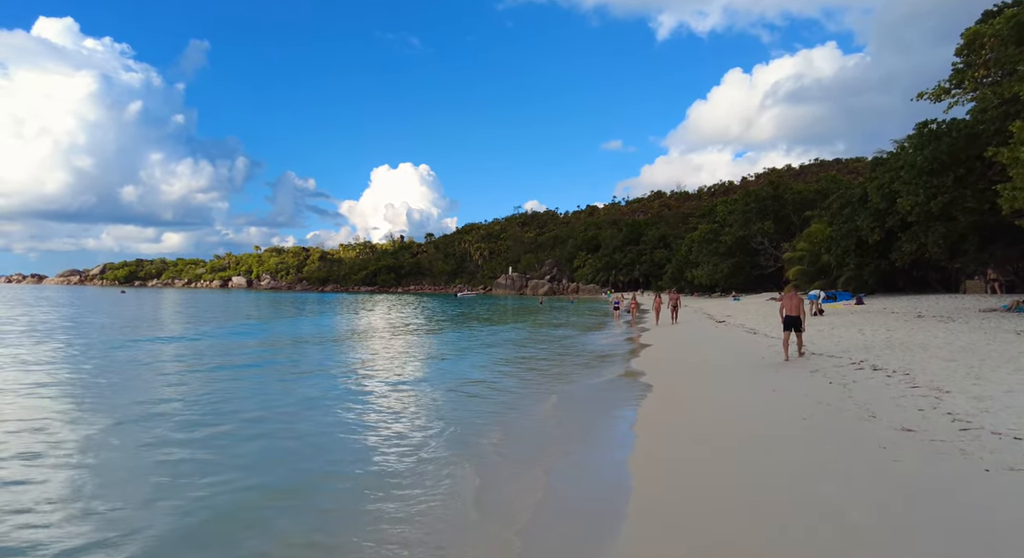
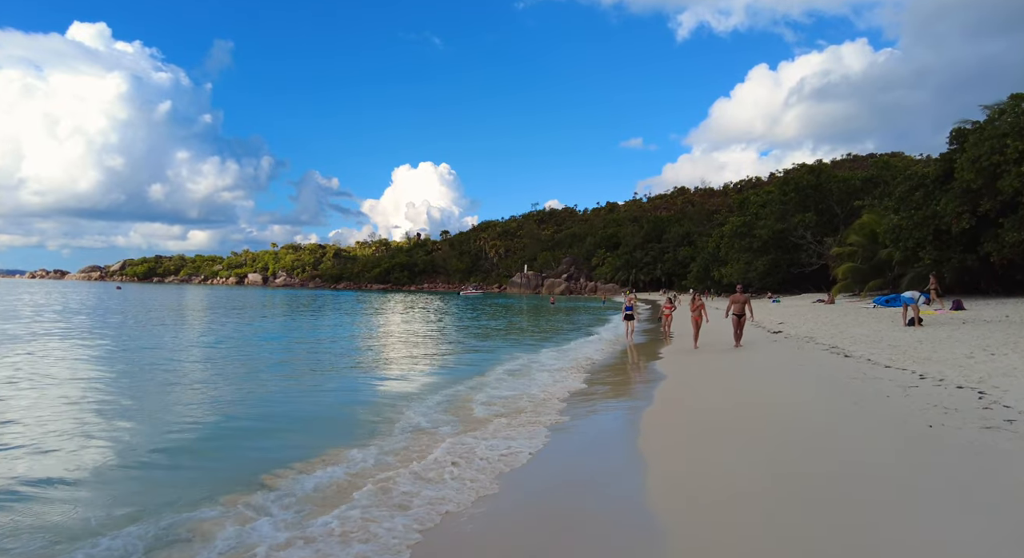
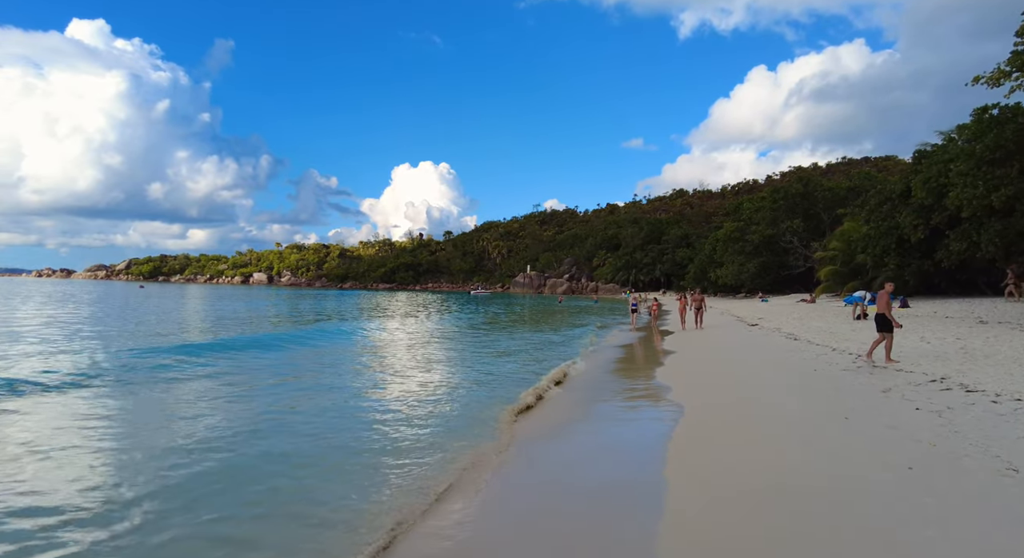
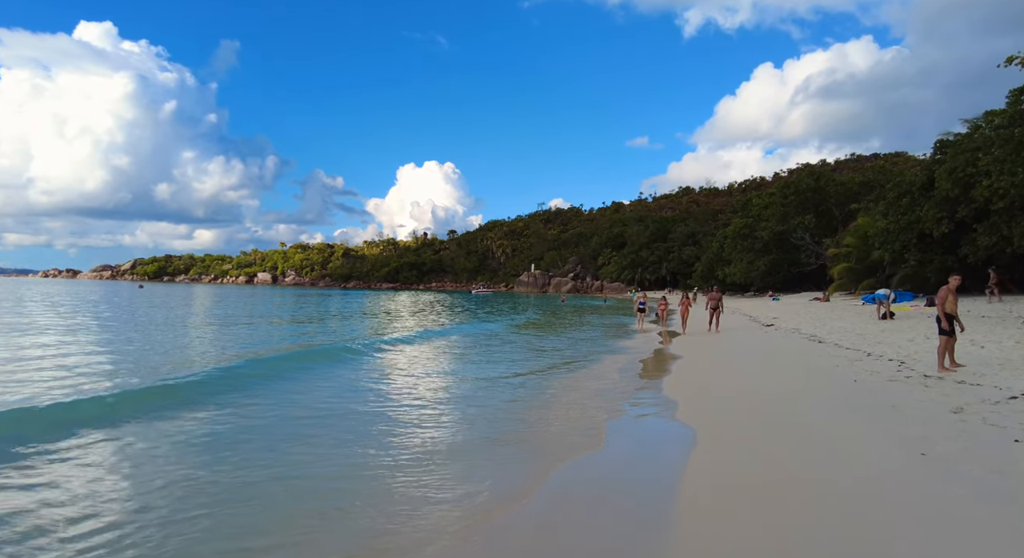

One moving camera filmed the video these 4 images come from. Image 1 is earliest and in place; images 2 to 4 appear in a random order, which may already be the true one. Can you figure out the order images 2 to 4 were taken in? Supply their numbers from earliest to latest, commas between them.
3, 4, 2
